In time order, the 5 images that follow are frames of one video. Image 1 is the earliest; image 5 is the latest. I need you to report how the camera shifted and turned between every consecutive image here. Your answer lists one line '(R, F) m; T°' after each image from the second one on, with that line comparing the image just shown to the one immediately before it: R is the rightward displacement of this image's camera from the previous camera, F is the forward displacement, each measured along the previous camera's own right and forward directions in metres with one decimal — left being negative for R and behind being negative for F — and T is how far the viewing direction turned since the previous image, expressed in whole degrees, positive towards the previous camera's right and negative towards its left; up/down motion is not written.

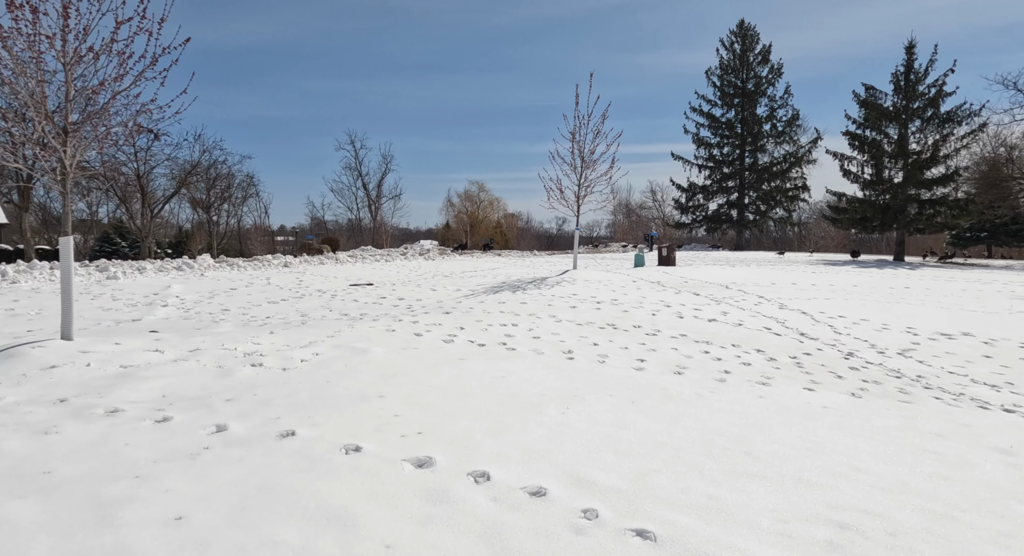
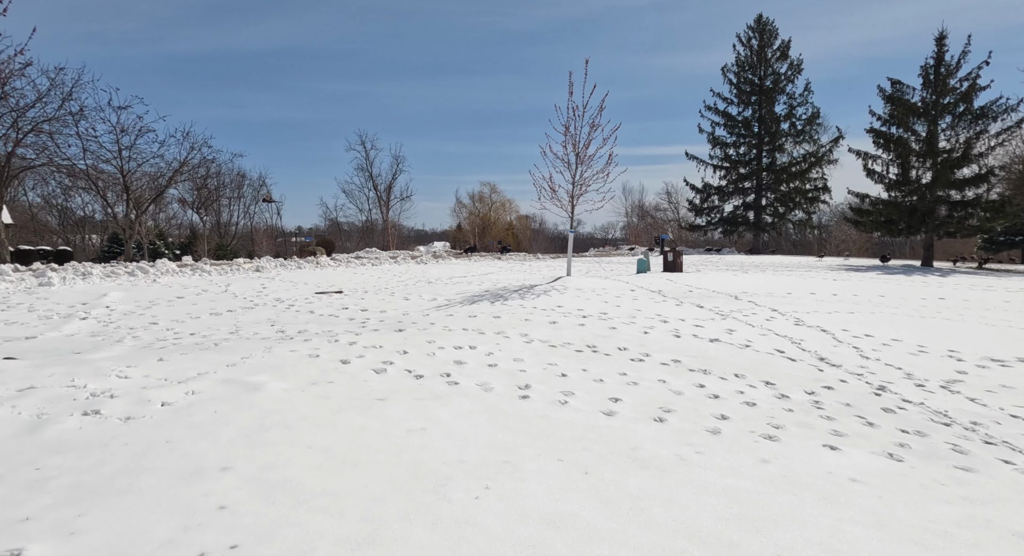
(+0.6, +1.1) m; -2°
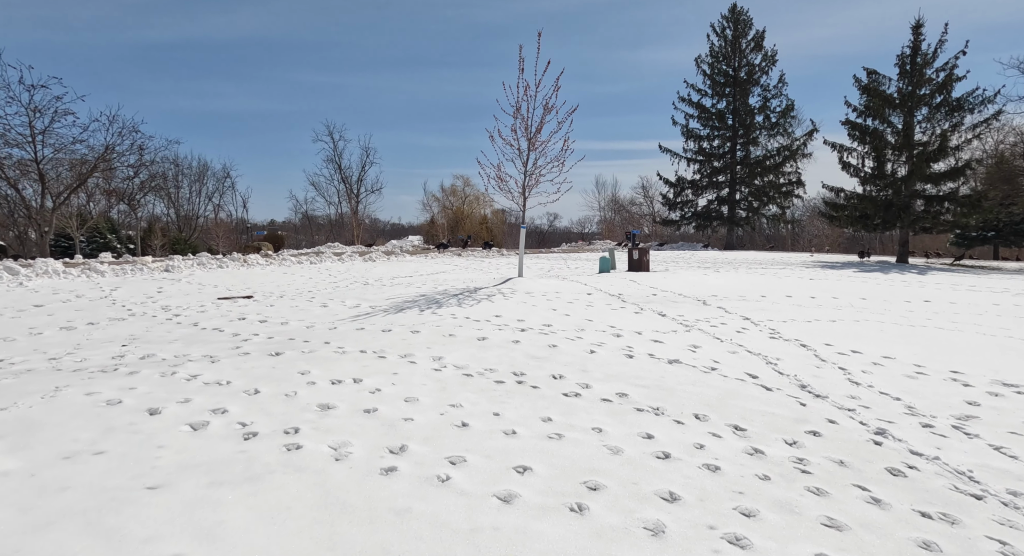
(+0.7, +1.3) m; +2°
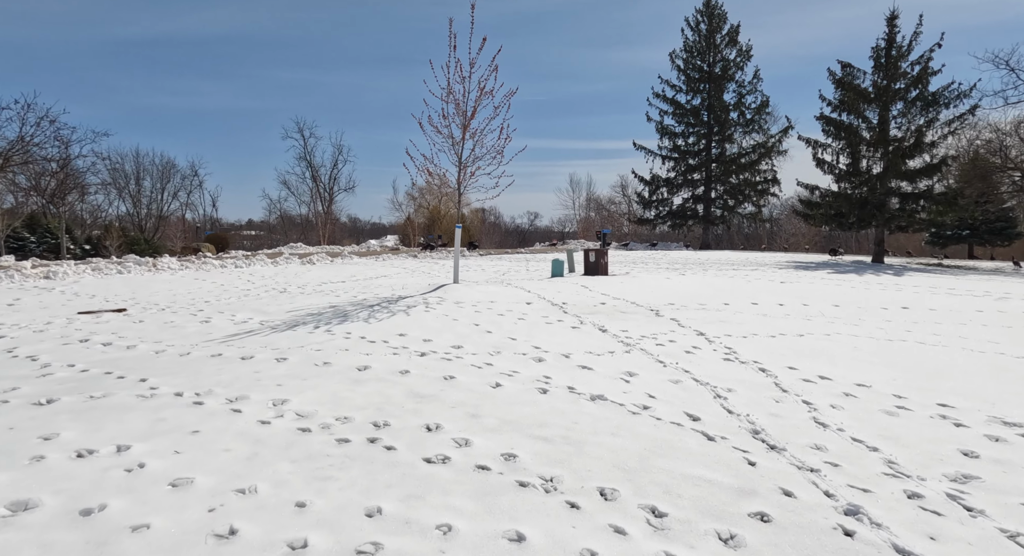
(+0.9, +1.2) m; +2°
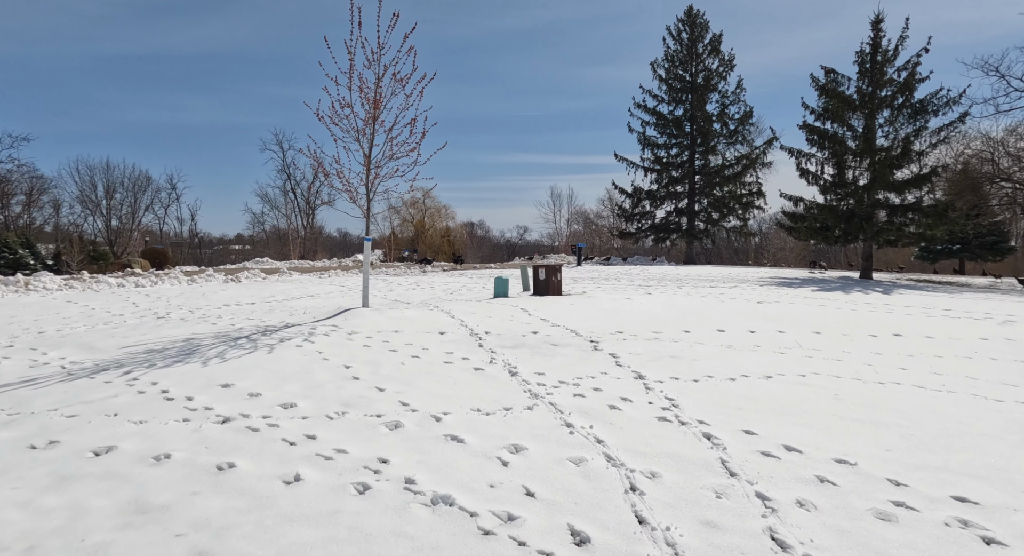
(+1.1, +1.6) m; +1°
